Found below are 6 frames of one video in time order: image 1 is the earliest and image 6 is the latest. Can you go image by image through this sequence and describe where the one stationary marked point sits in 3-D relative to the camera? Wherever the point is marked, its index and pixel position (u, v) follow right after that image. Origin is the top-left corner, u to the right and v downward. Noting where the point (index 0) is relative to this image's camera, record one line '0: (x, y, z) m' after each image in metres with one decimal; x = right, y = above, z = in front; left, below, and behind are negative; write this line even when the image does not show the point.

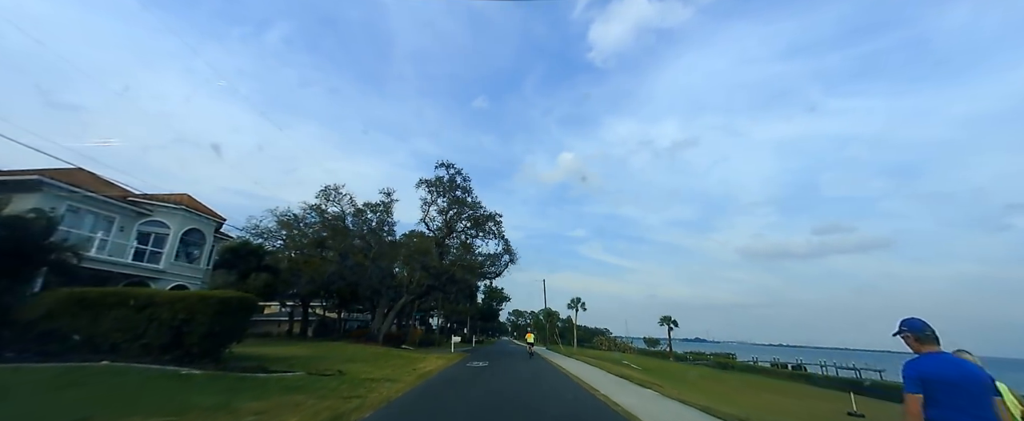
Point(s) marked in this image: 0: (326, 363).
0: (-5.8, -4.8, +12.0) m
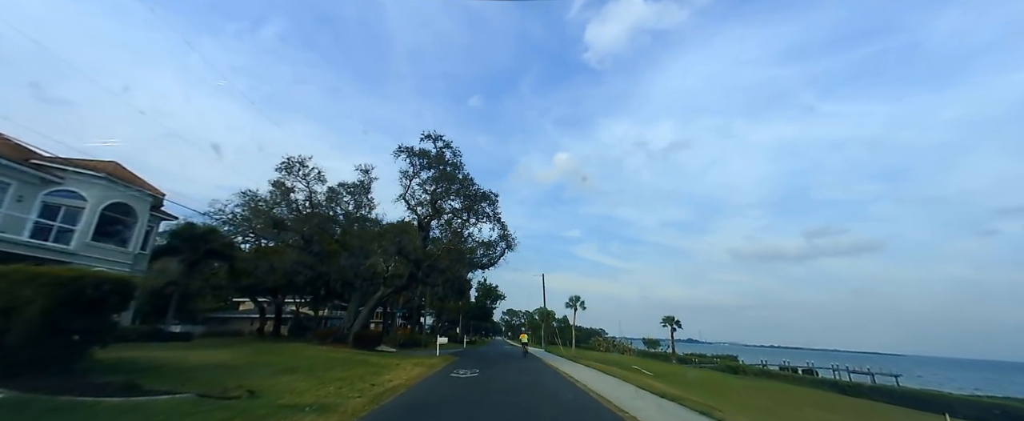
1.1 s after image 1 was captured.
0: (-5.9, -3.7, +8.4) m
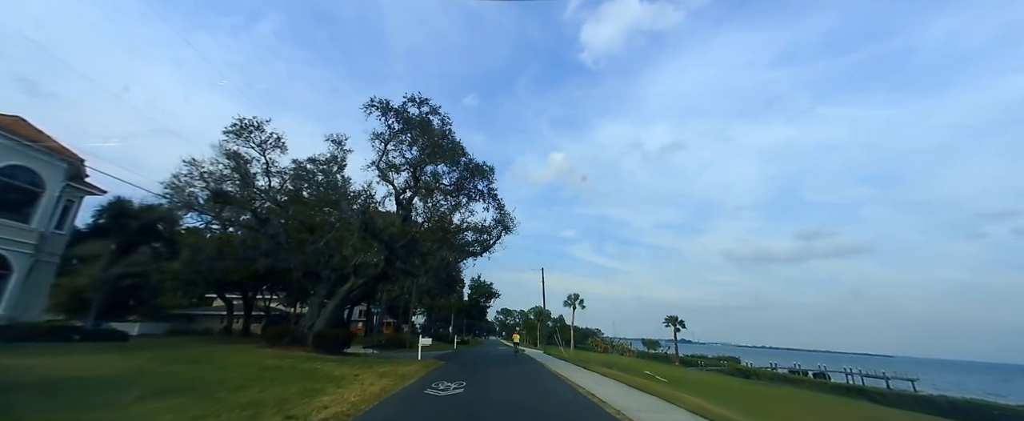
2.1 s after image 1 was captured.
0: (-5.8, -2.6, +5.2) m
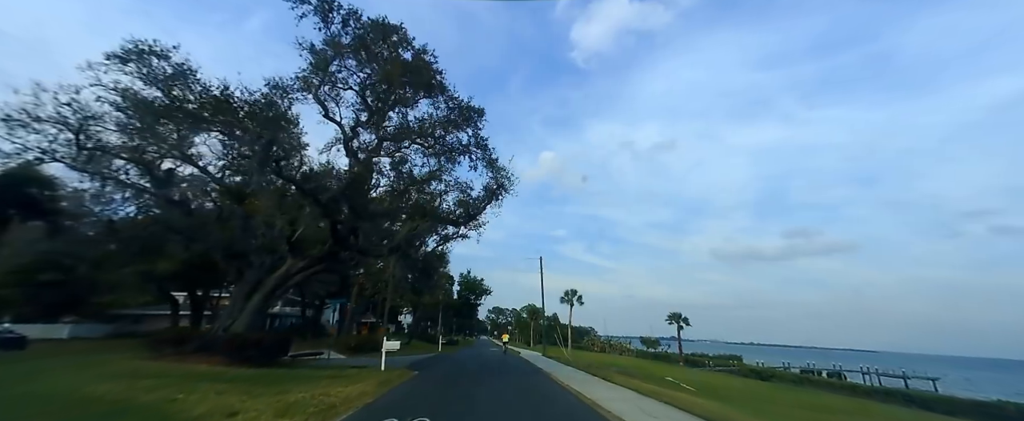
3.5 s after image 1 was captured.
0: (-5.7, -1.4, +1.0) m
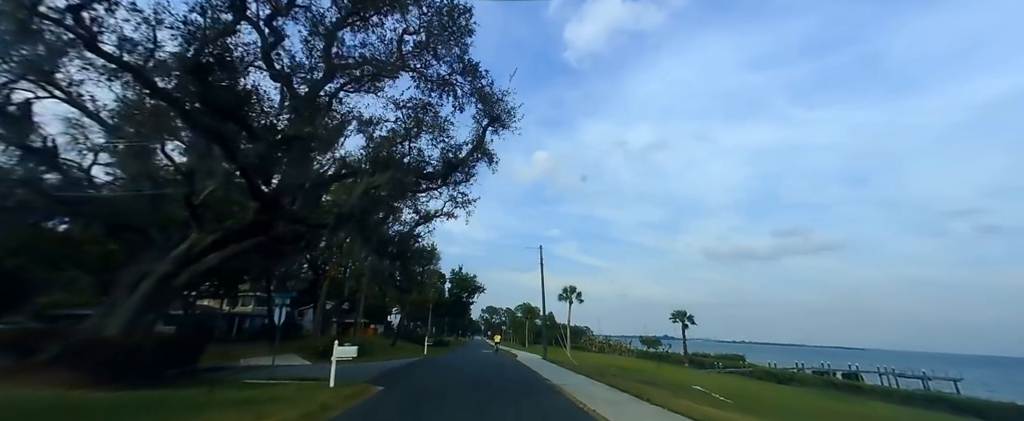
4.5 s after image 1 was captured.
0: (-5.6, -0.4, -2.3) m
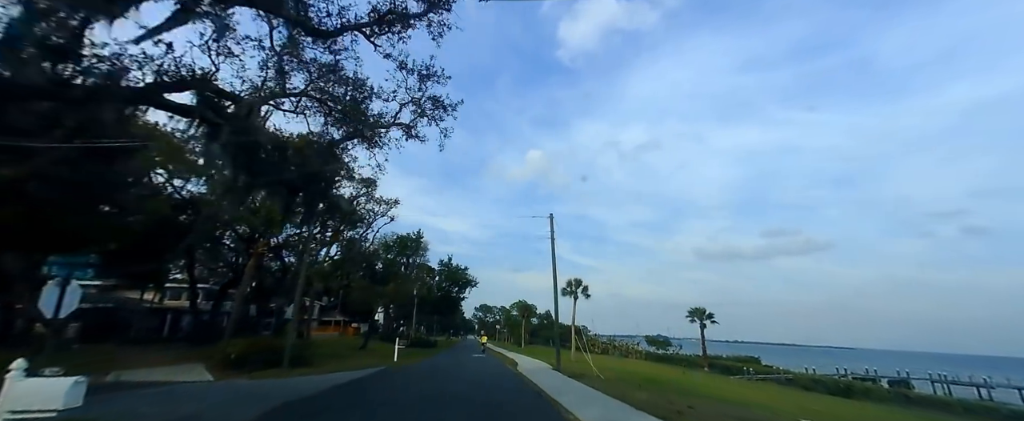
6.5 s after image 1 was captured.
0: (-5.1, +1.5, -8.4) m
